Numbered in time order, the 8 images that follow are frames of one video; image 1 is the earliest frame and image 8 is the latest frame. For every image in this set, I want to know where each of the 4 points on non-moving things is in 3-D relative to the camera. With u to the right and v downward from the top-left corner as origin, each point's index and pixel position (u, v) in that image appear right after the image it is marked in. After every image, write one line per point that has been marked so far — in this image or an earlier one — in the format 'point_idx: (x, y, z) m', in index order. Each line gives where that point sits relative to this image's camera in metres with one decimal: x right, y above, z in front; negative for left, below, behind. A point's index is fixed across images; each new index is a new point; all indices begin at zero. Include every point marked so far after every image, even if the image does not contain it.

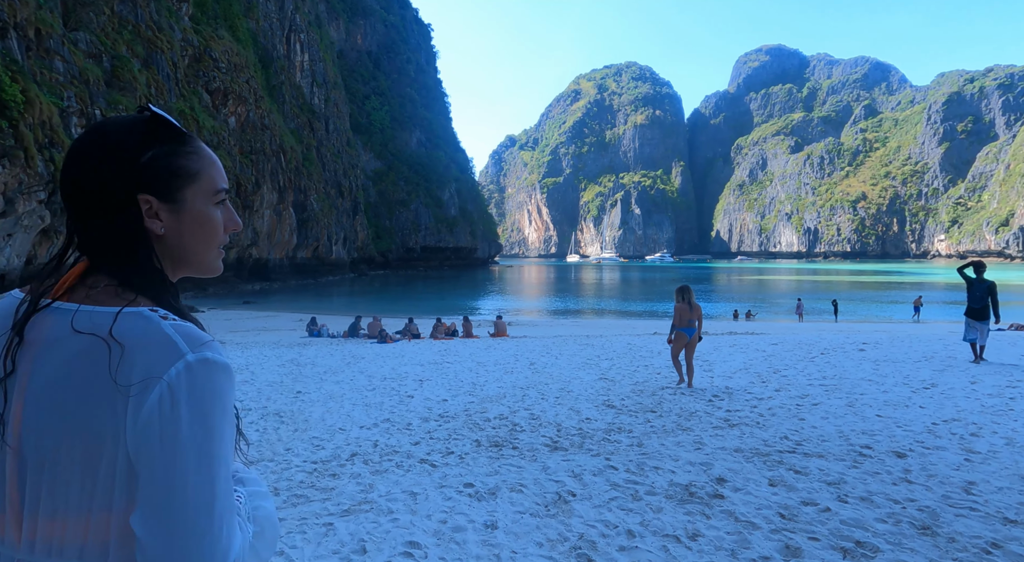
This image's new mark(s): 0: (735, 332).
0: (+5.2, -1.2, +14.4) m
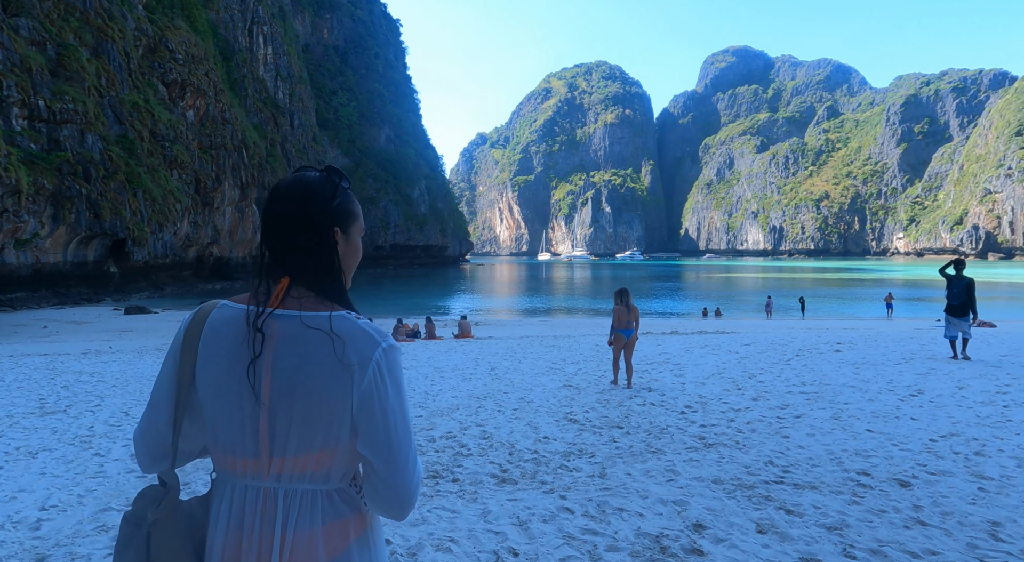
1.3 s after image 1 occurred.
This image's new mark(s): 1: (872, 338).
0: (+4.5, -1.2, +14.2) m
1: (+6.2, -1.0, +10.7) m
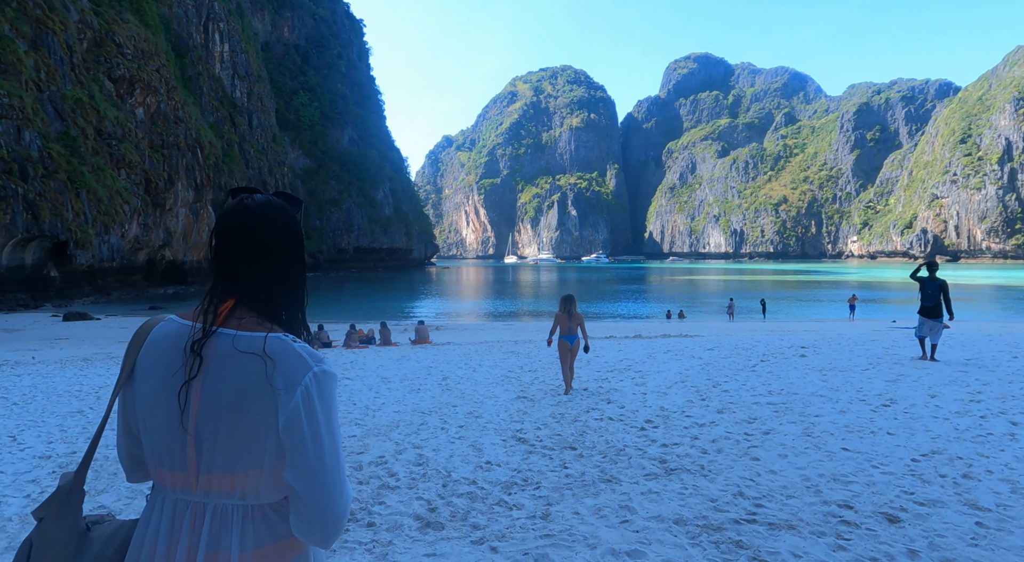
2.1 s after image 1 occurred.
0: (+3.6, -1.2, +14.1) m
1: (+5.6, -1.0, +10.7) m
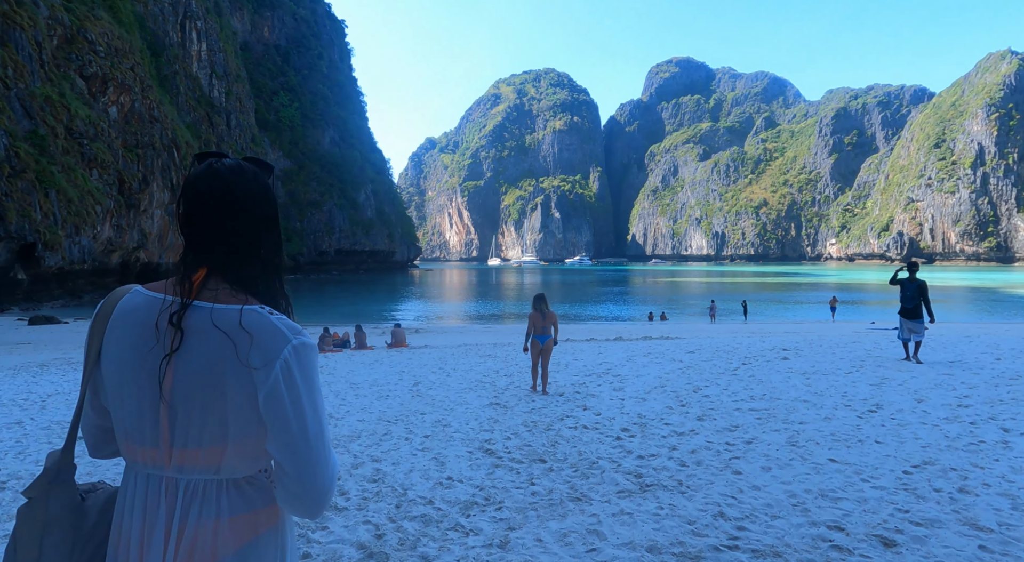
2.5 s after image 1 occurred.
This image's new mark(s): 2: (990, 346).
0: (+3.2, -1.3, +14.0) m
1: (+5.2, -1.1, +10.6) m
2: (+7.4, -1.0, +9.5) m
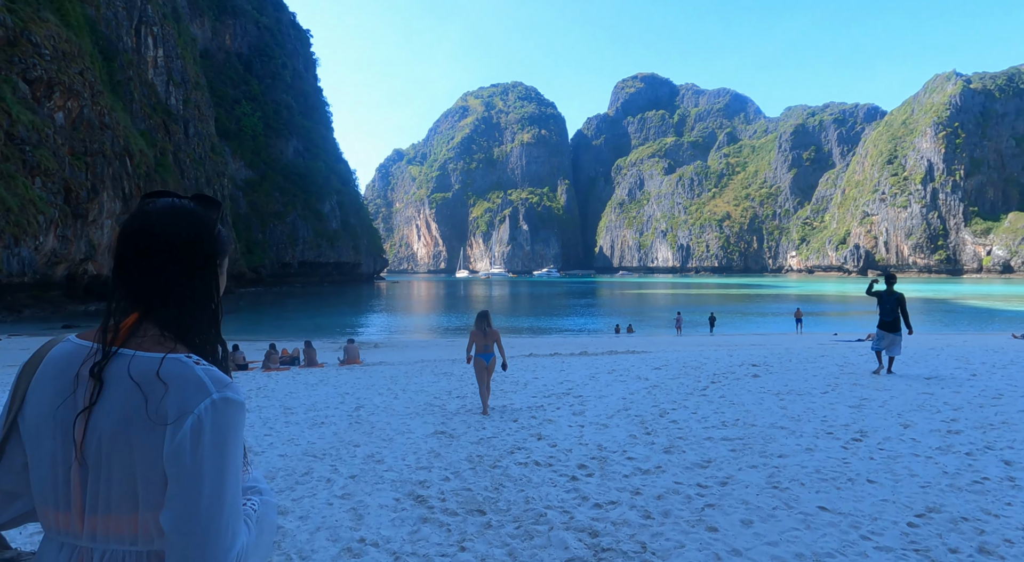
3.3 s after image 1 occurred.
0: (+2.3, -1.5, +13.6) m
1: (+4.5, -1.3, +10.4) m
2: (+6.8, -1.2, +9.4) m
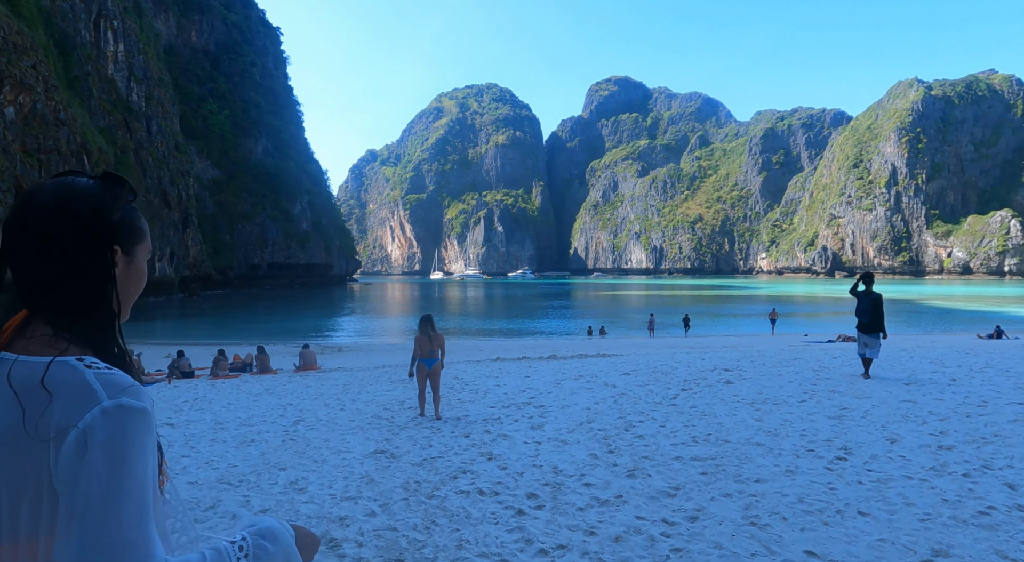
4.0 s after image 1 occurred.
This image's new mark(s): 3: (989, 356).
0: (+1.7, -1.6, +13.3) m
1: (+4.0, -1.3, +10.2) m
2: (+6.3, -1.2, +9.3) m
3: (+7.3, -1.2, +9.5) m
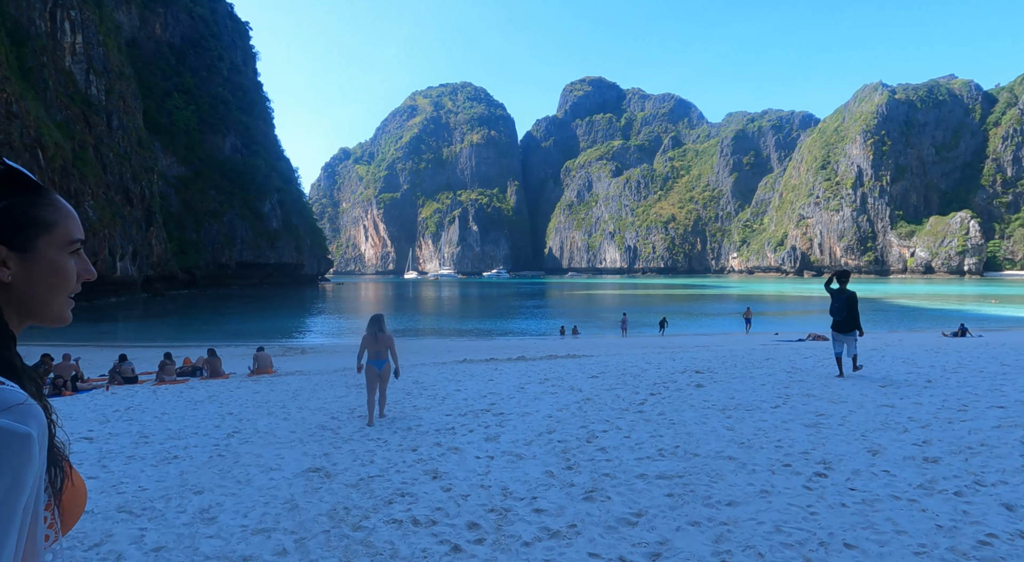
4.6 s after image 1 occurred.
0: (+1.0, -1.5, +13.1) m
1: (+3.5, -1.2, +10.0) m
2: (+5.8, -1.2, +9.2) m
3: (+6.8, -1.1, +9.5) m
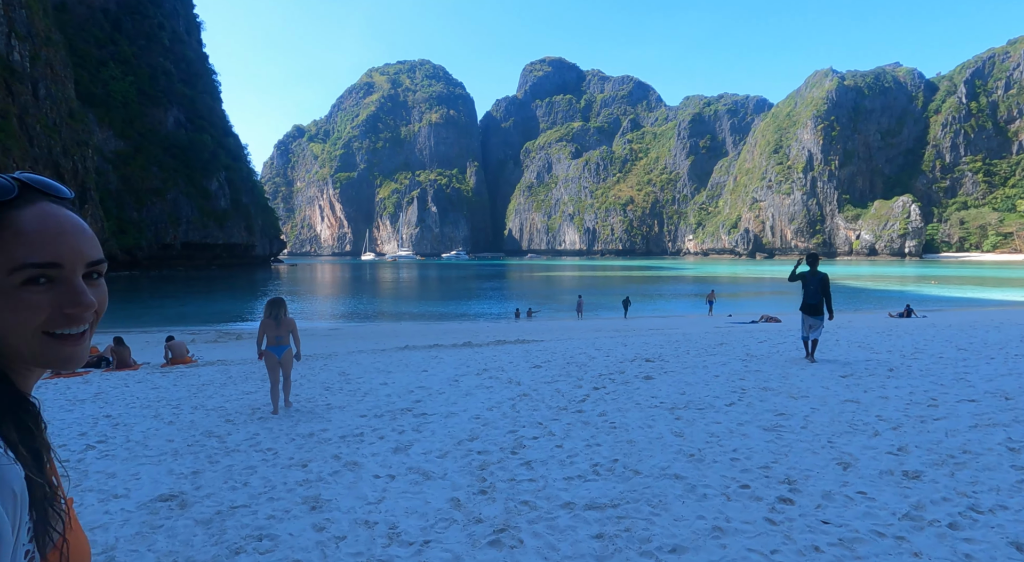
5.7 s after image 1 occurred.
0: (0.0, -1.1, +12.6) m
1: (+2.6, -1.0, +9.7) m
2: (+5.0, -0.9, +9.0) m
3: (+6.0, -0.9, +9.3) m
